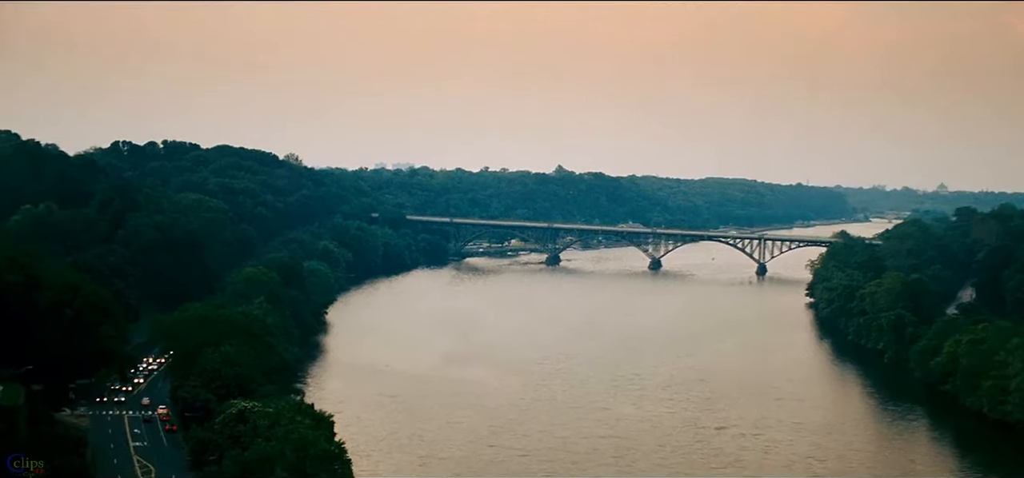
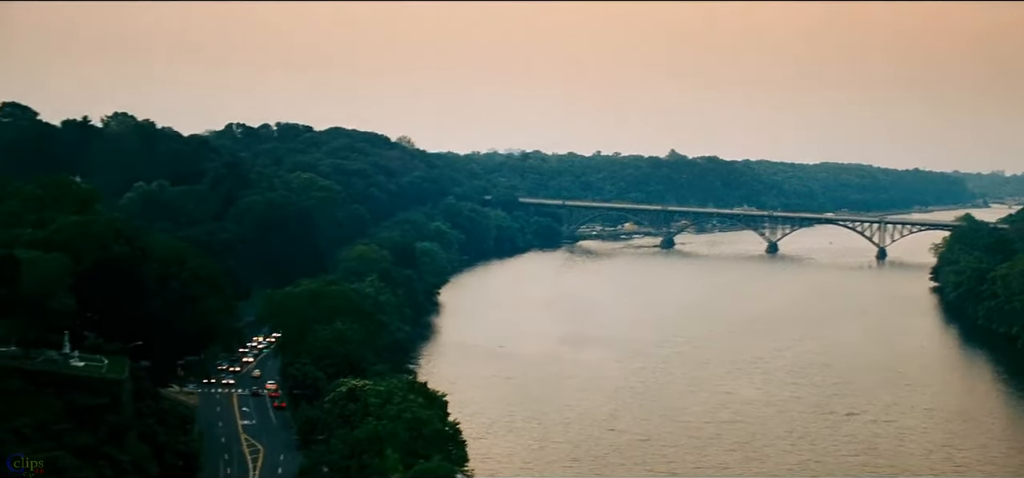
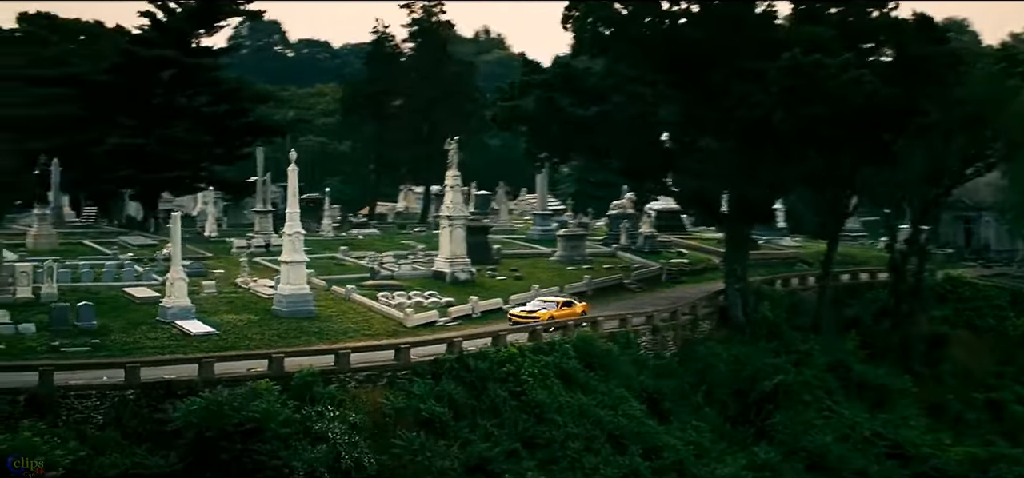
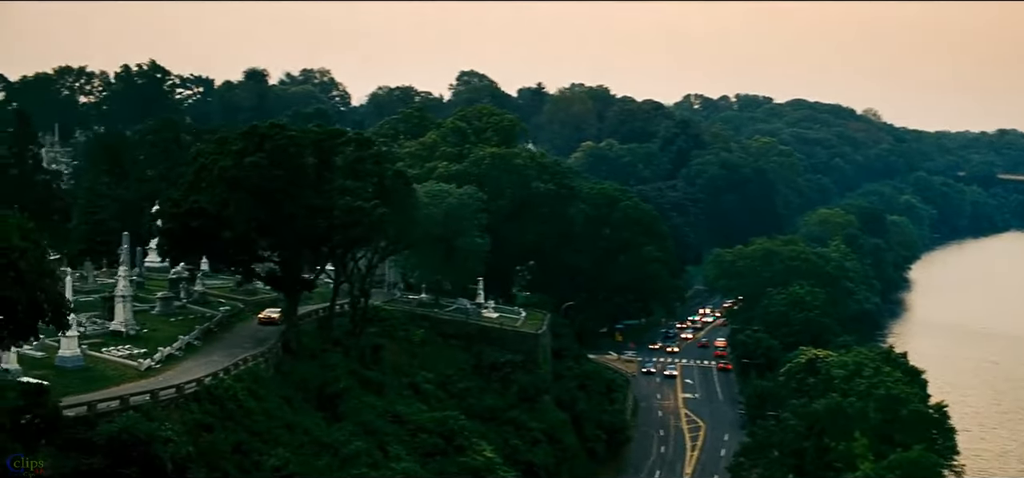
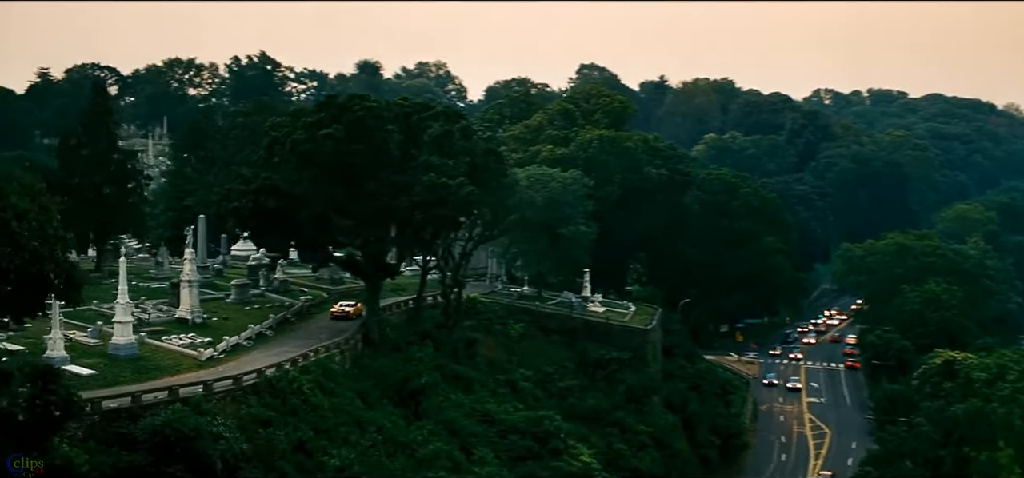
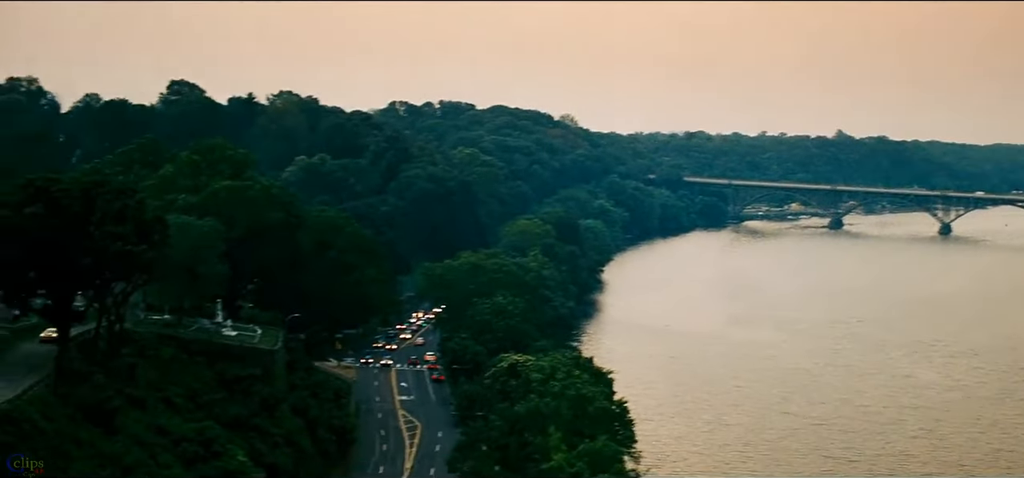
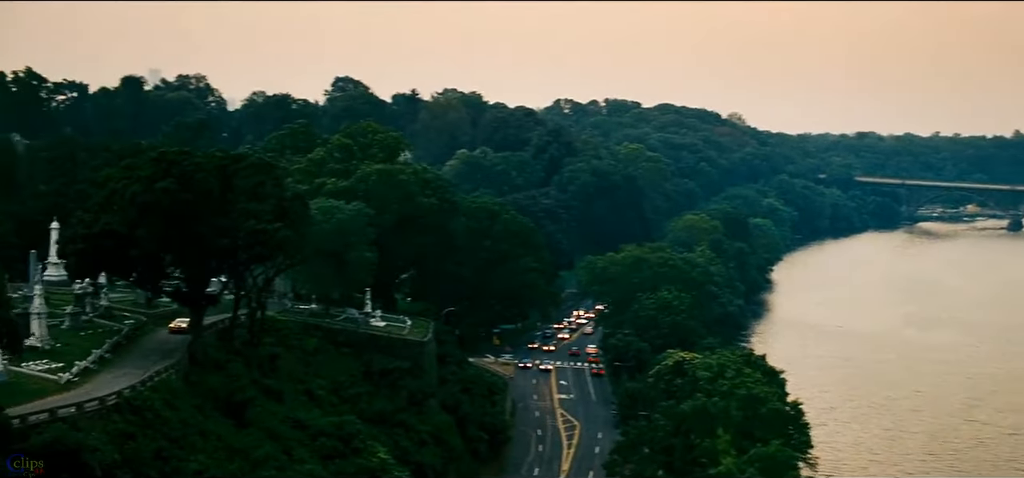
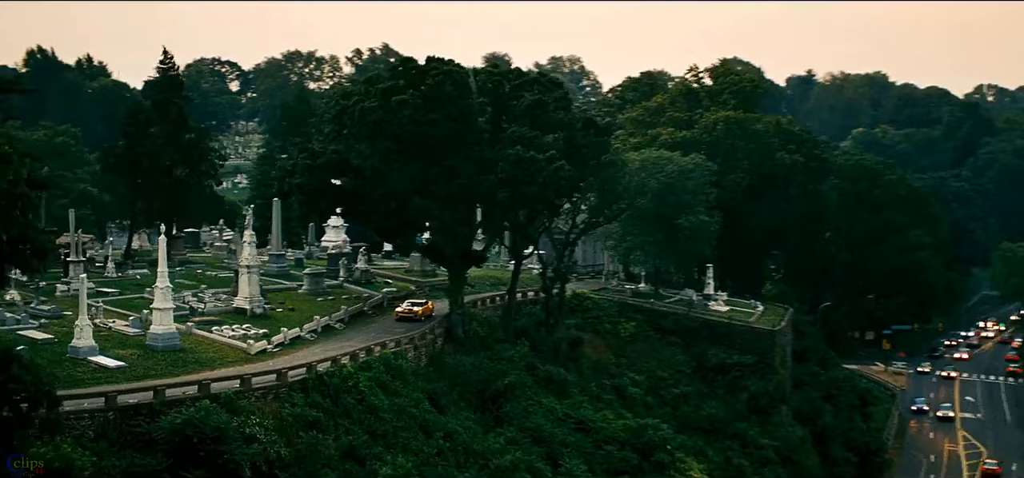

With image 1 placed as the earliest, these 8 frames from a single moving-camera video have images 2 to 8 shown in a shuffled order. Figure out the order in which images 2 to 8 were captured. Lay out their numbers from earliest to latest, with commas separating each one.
2, 6, 7, 4, 5, 8, 3
